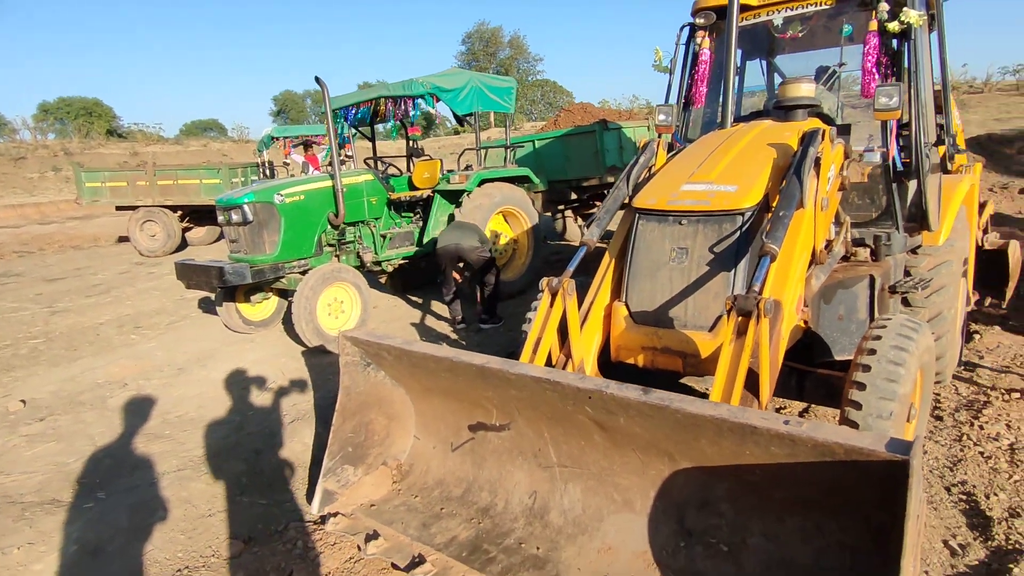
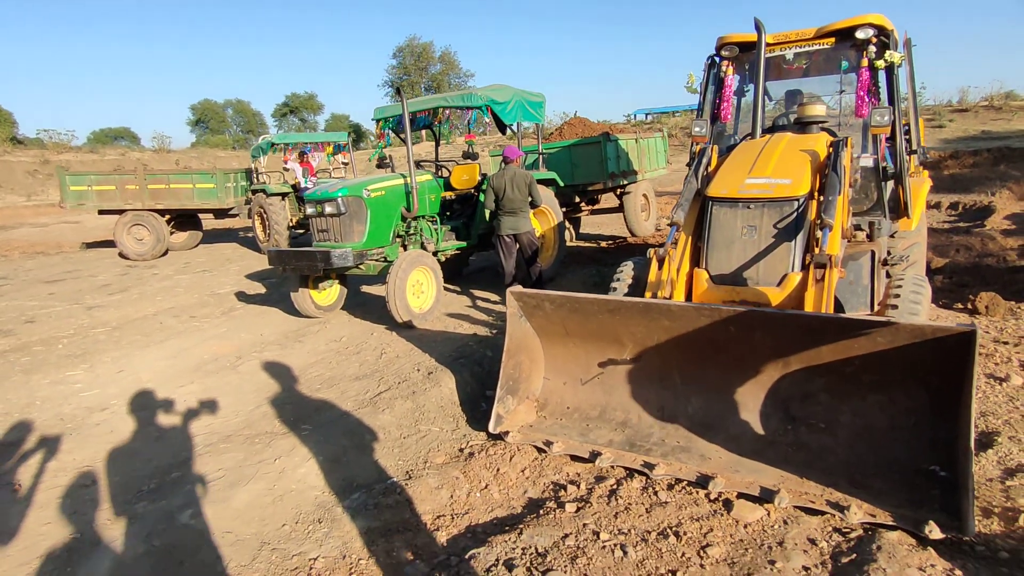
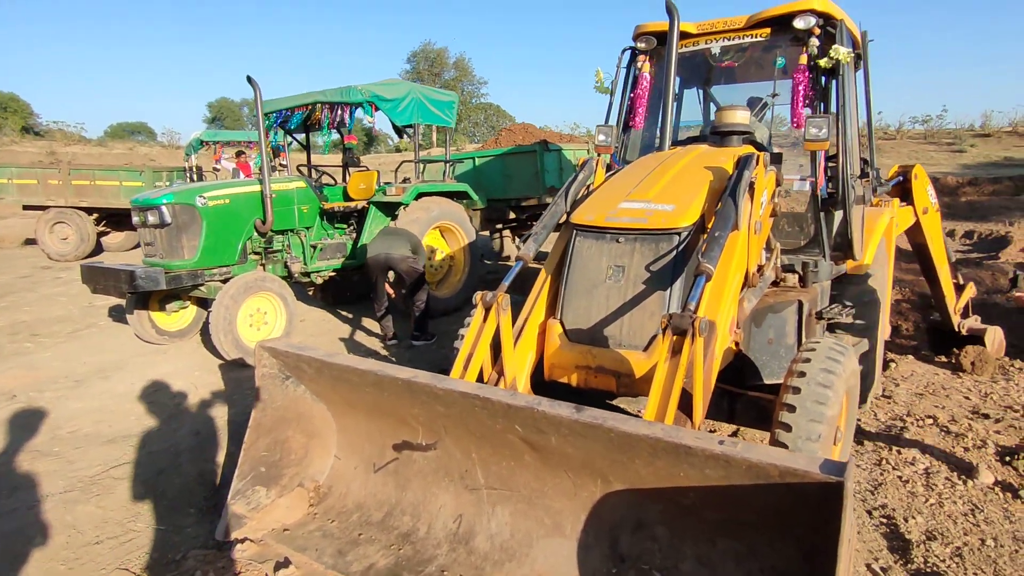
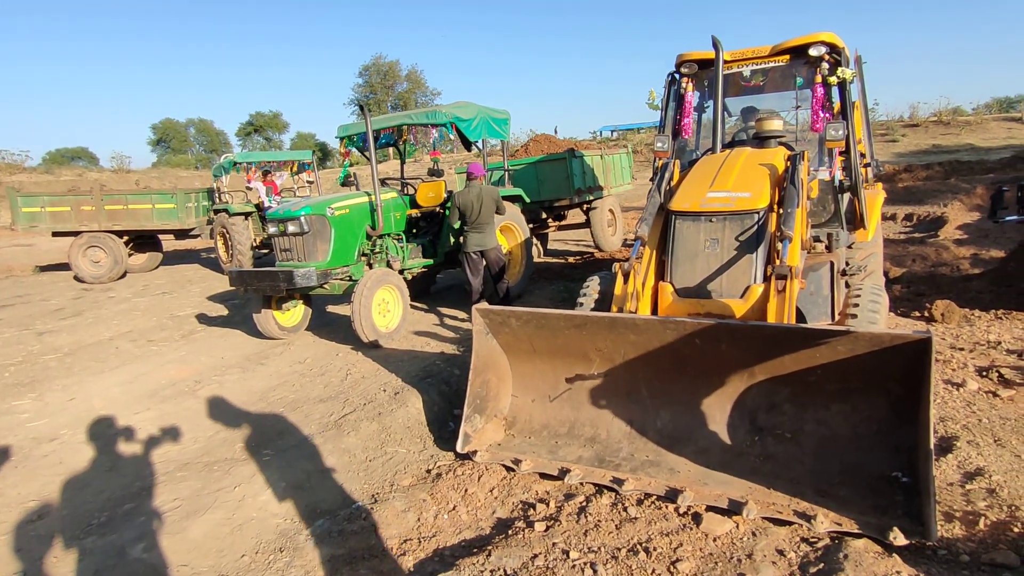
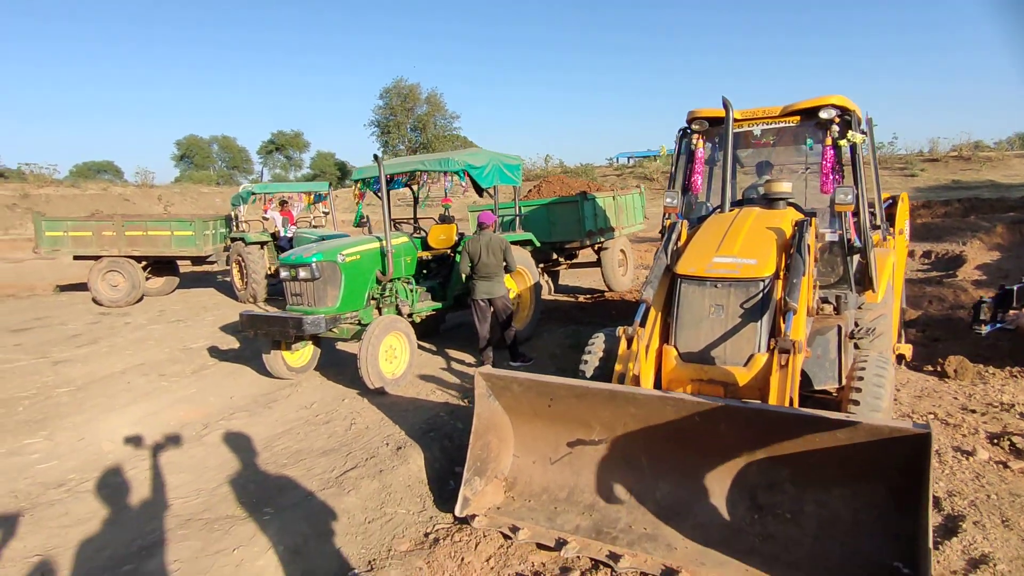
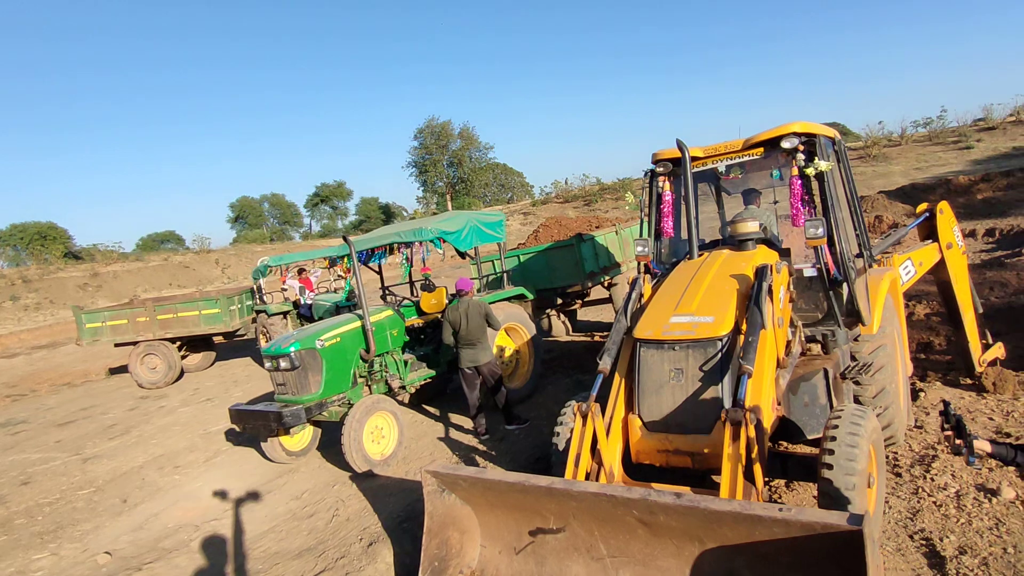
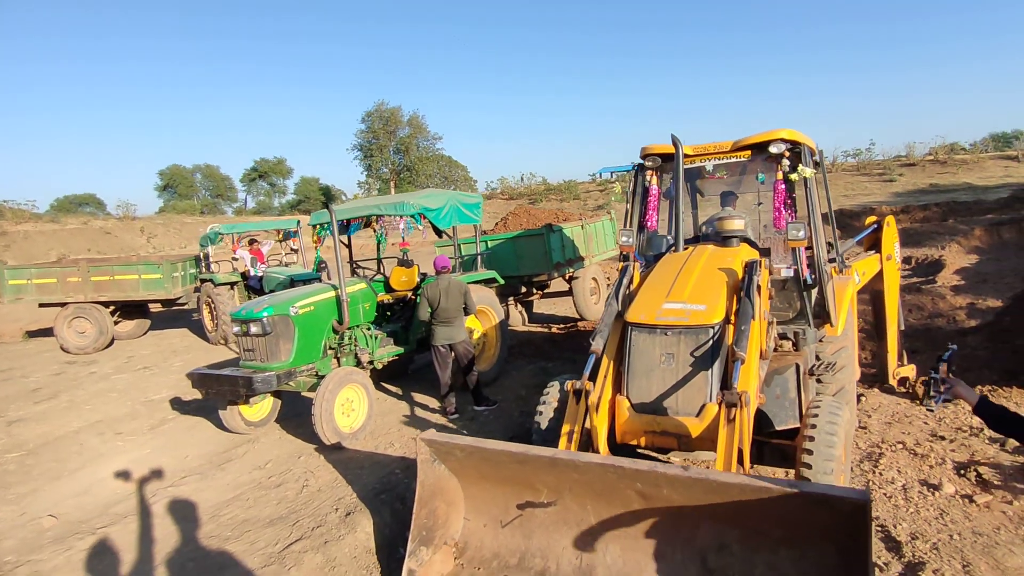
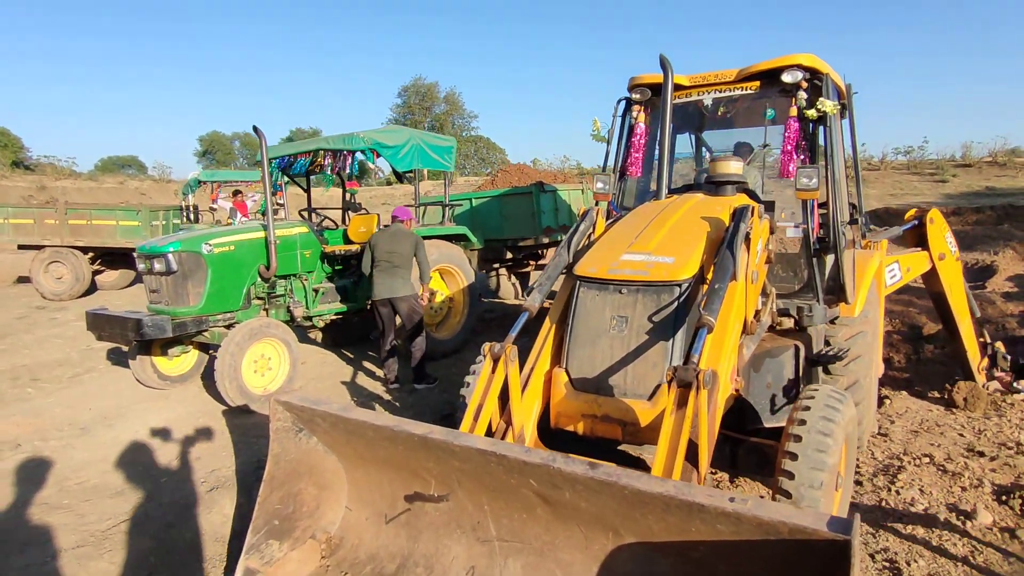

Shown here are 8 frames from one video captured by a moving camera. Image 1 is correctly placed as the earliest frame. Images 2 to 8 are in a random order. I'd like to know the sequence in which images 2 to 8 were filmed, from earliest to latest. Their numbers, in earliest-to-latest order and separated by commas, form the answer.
3, 8, 6, 7, 5, 2, 4
